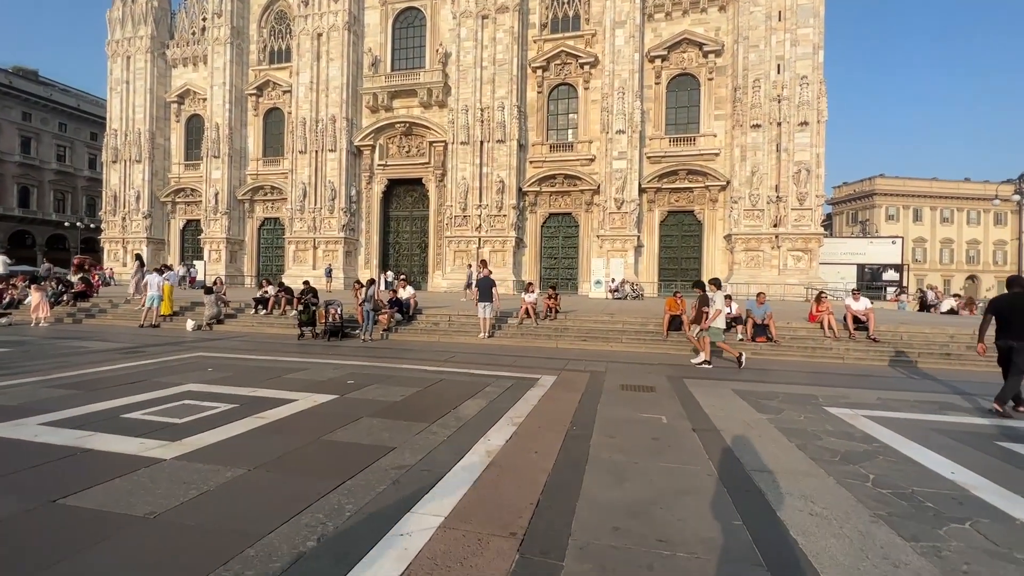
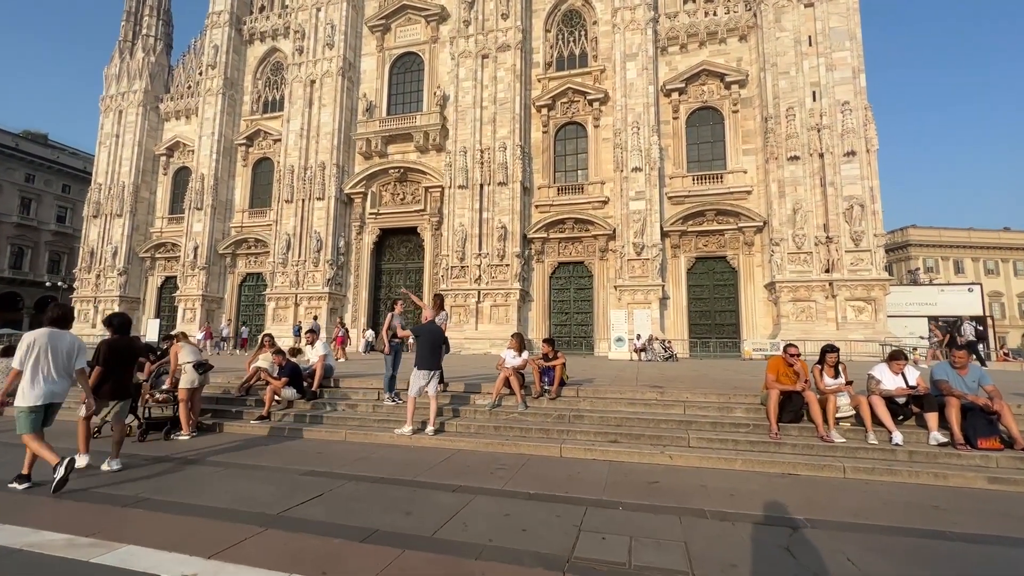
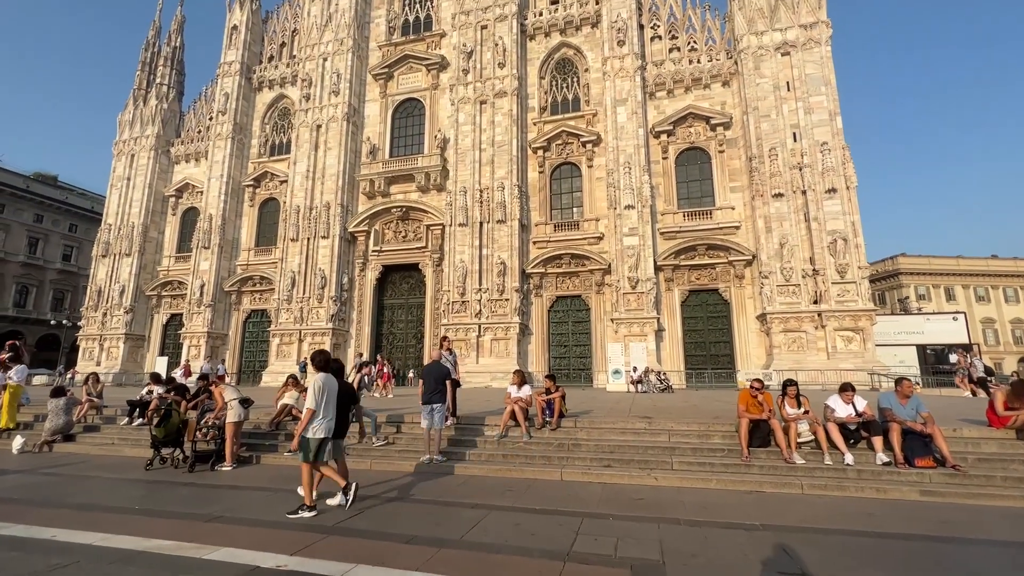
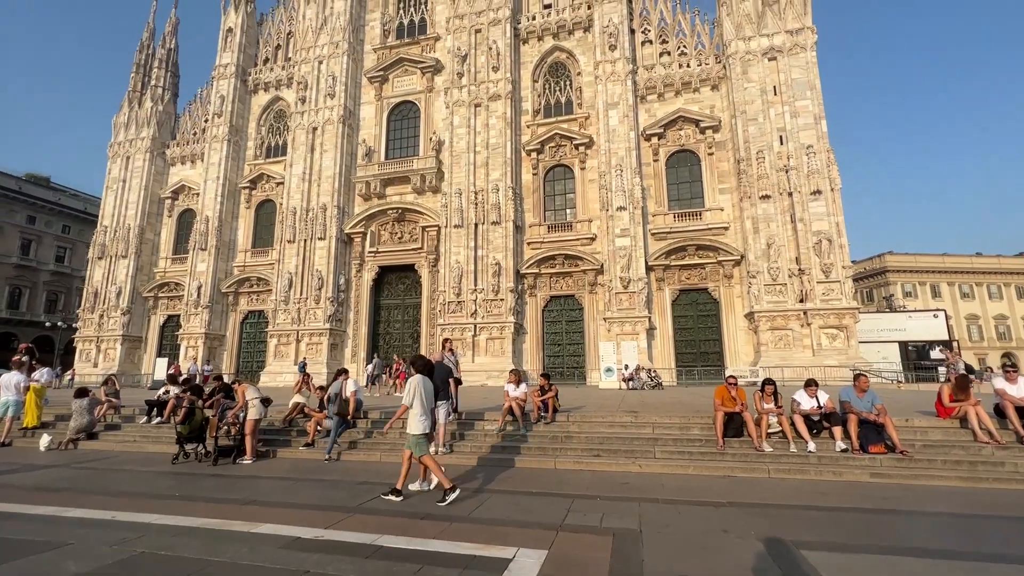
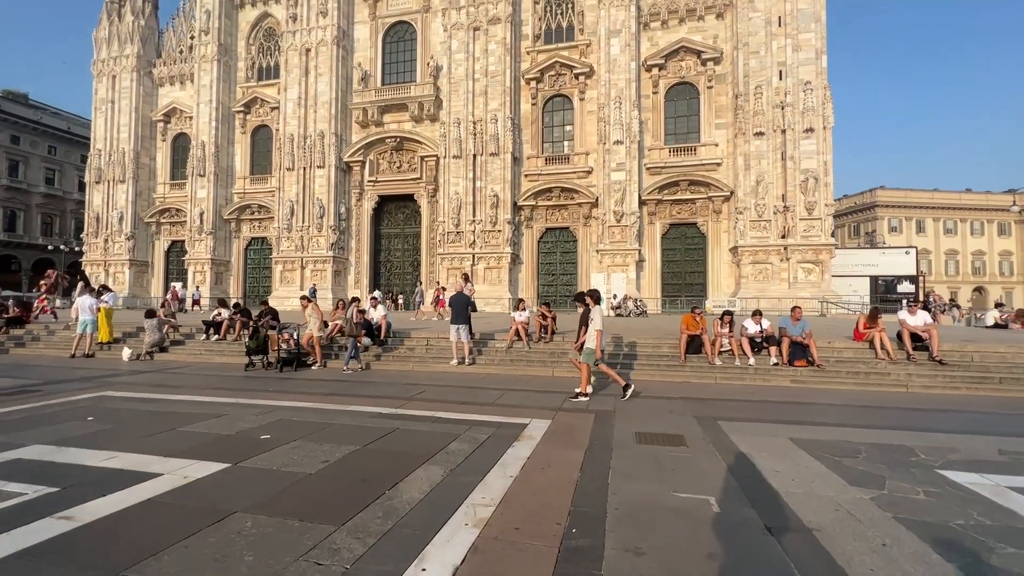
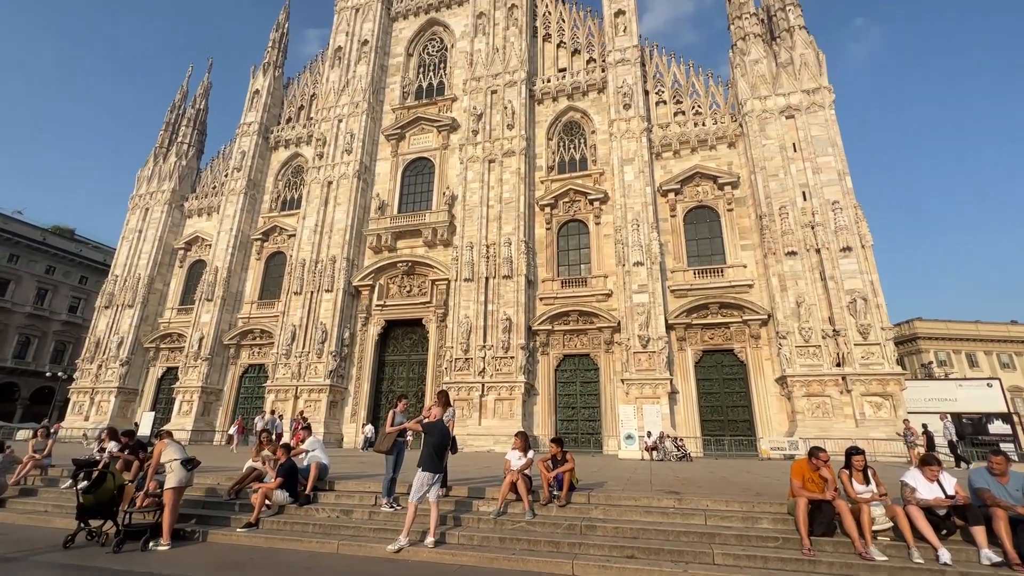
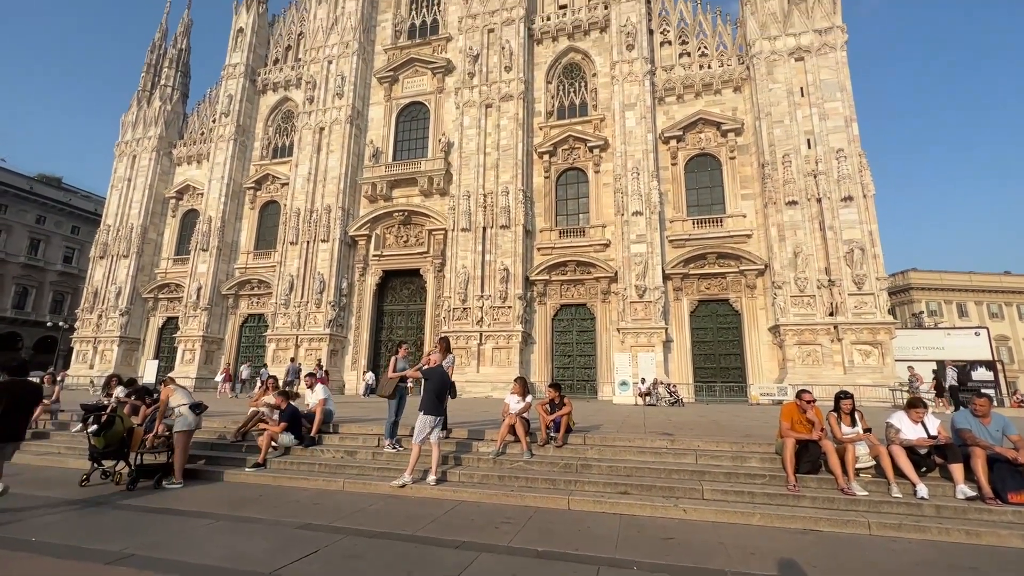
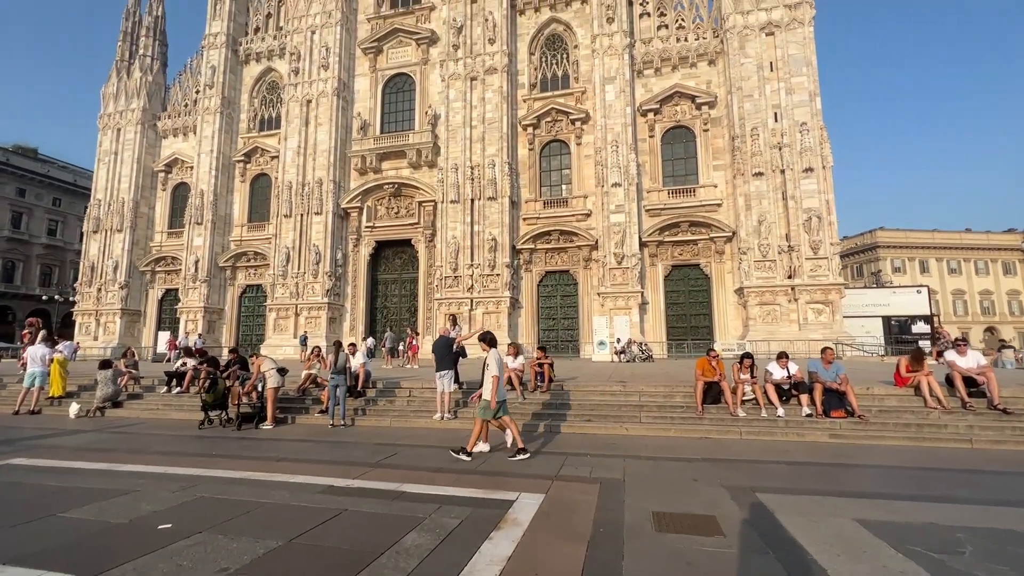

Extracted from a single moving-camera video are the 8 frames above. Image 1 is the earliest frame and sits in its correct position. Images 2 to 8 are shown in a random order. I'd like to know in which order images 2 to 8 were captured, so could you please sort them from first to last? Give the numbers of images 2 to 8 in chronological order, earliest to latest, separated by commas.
5, 8, 4, 3, 2, 7, 6
